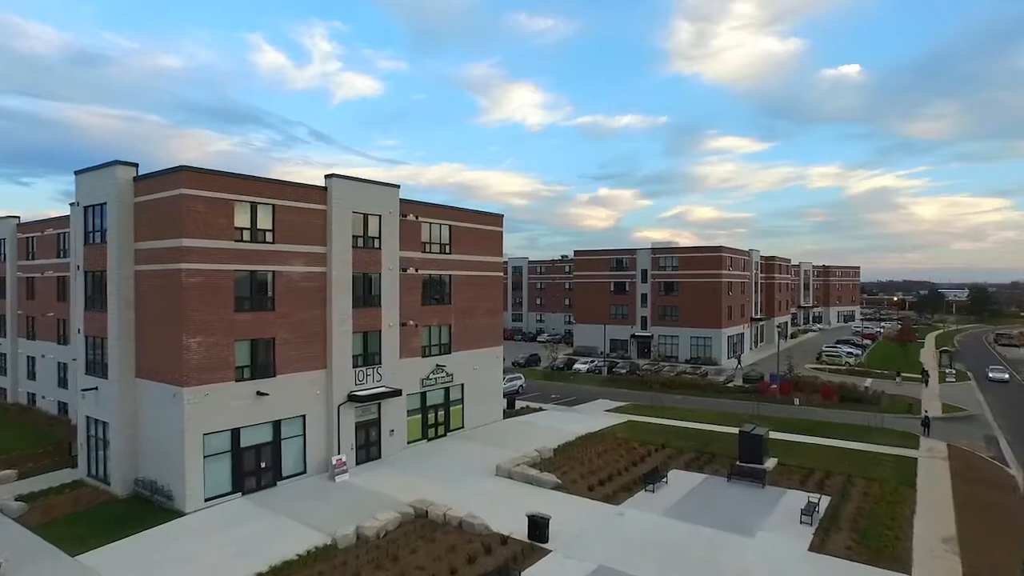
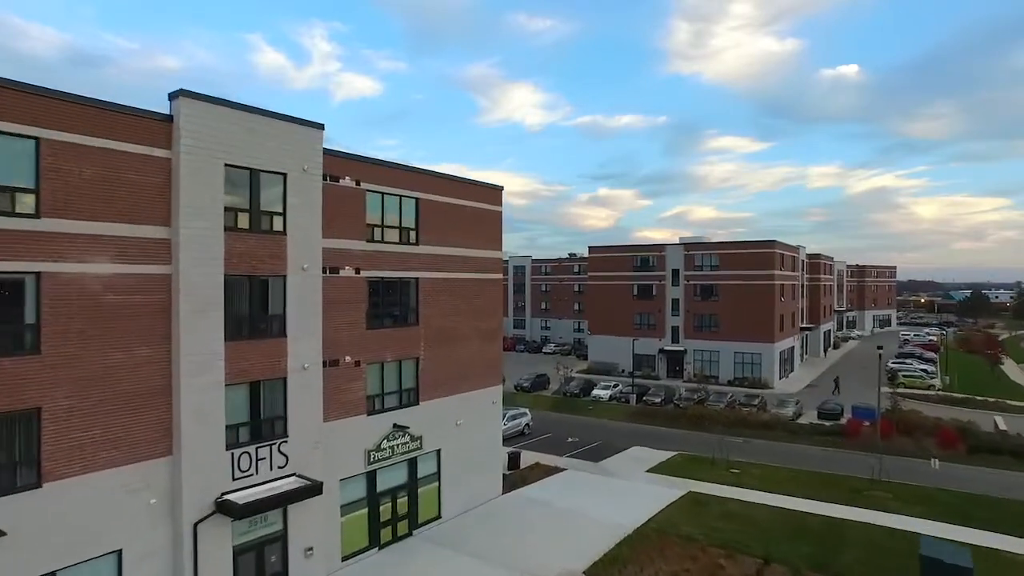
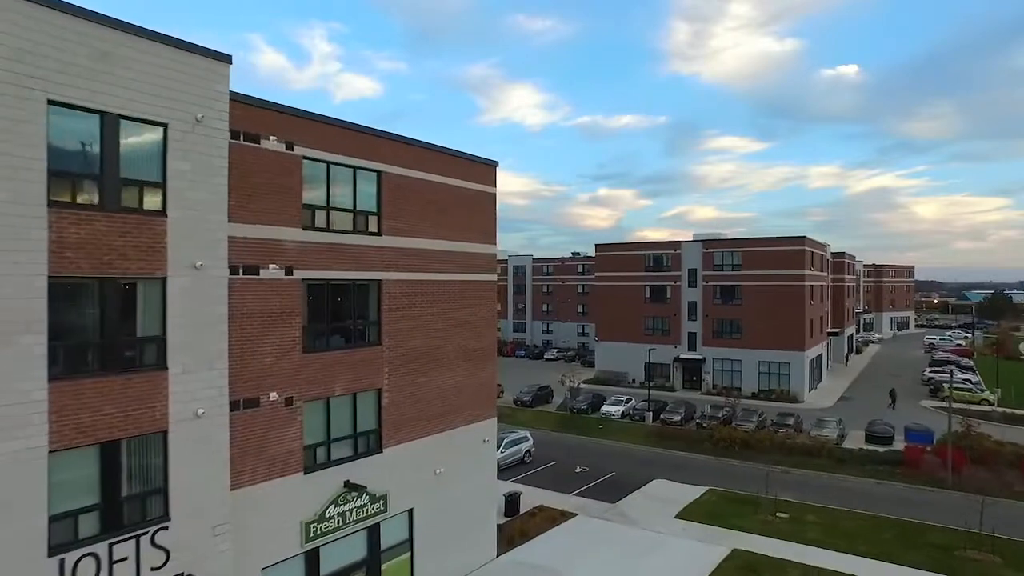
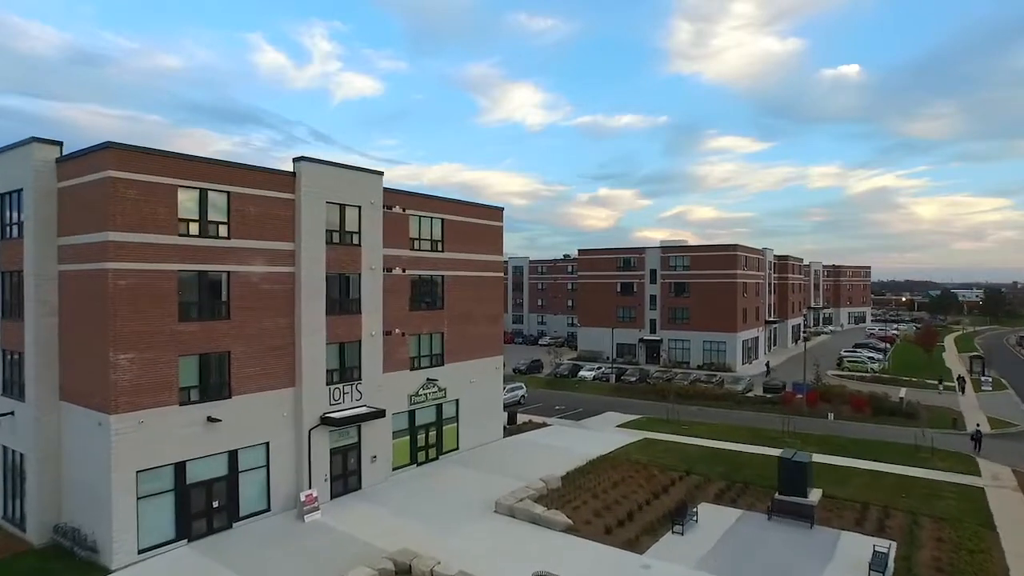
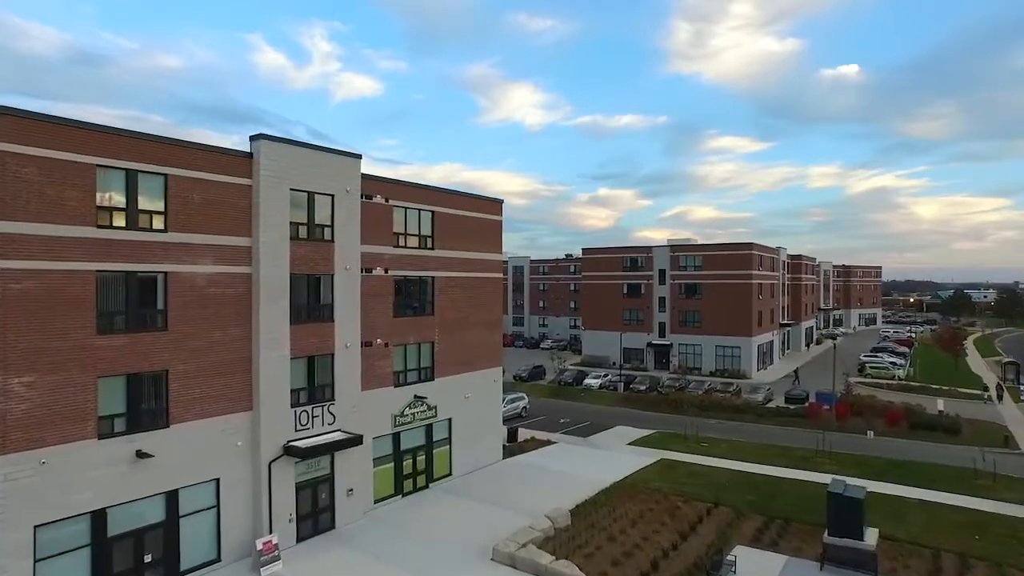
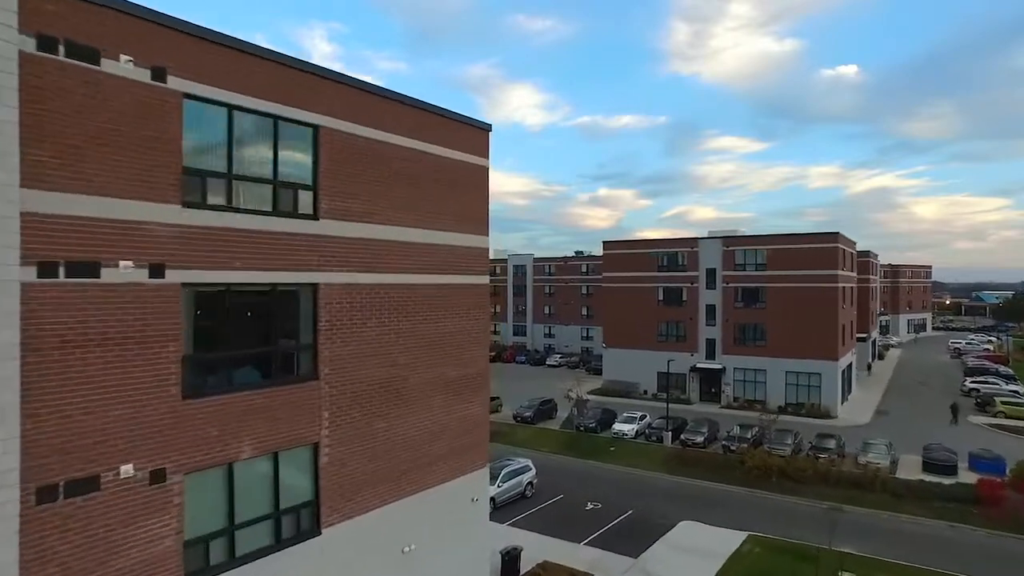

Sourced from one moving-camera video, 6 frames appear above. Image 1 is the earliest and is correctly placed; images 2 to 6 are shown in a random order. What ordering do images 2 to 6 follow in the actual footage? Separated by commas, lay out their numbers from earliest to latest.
4, 5, 2, 3, 6
